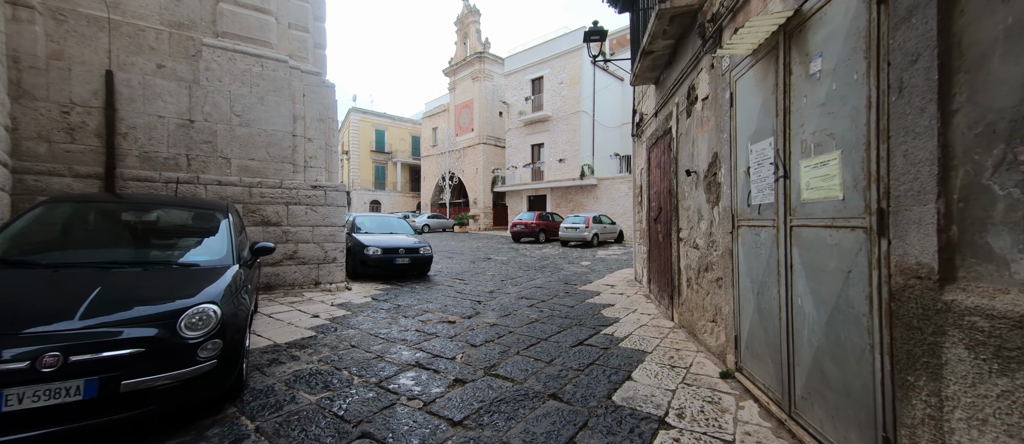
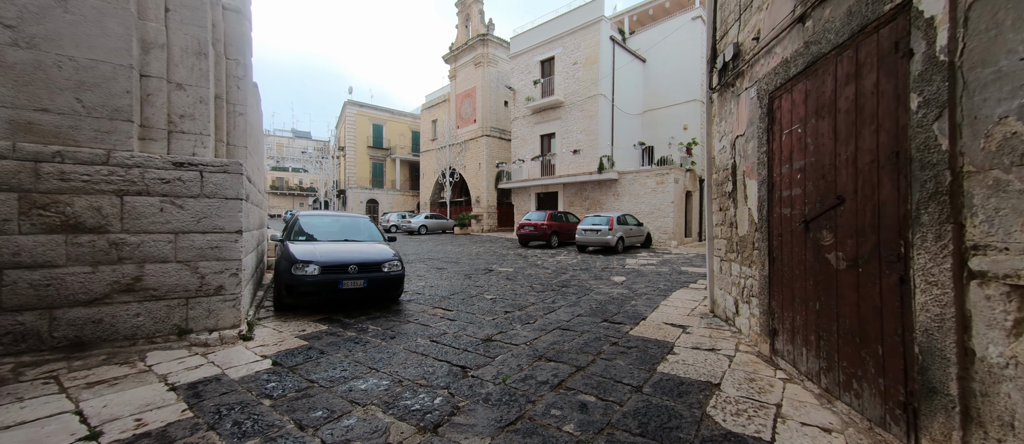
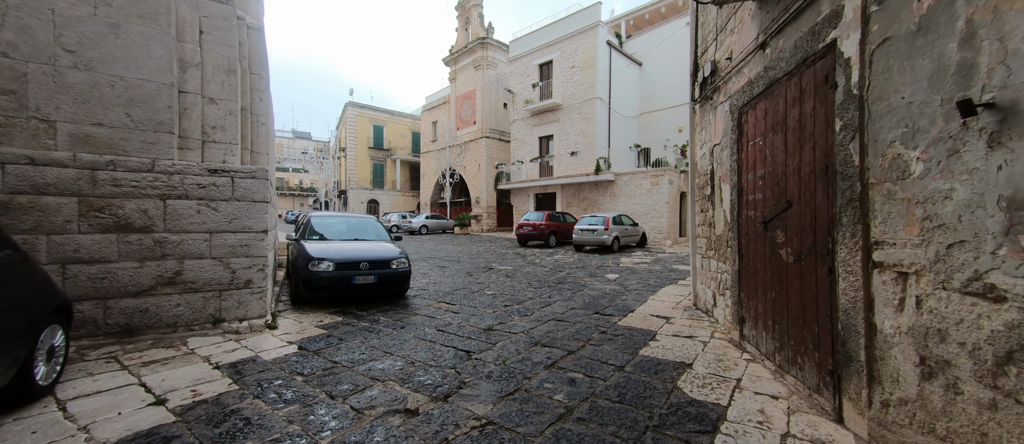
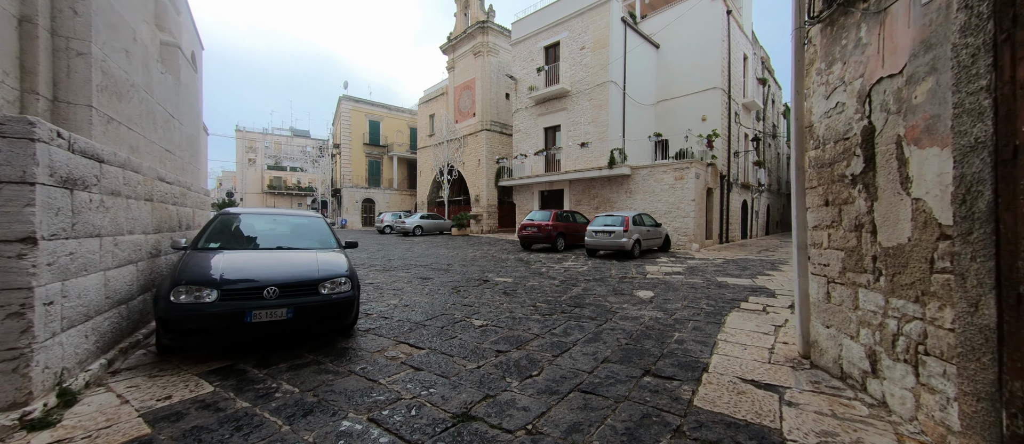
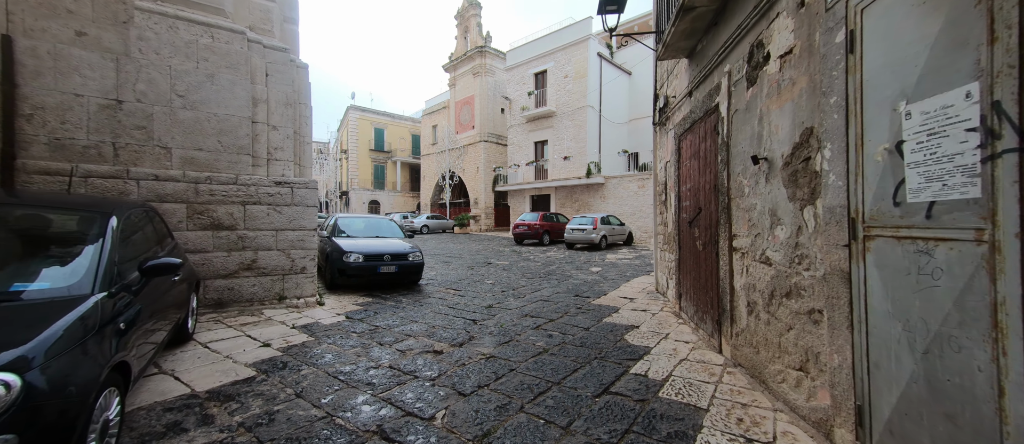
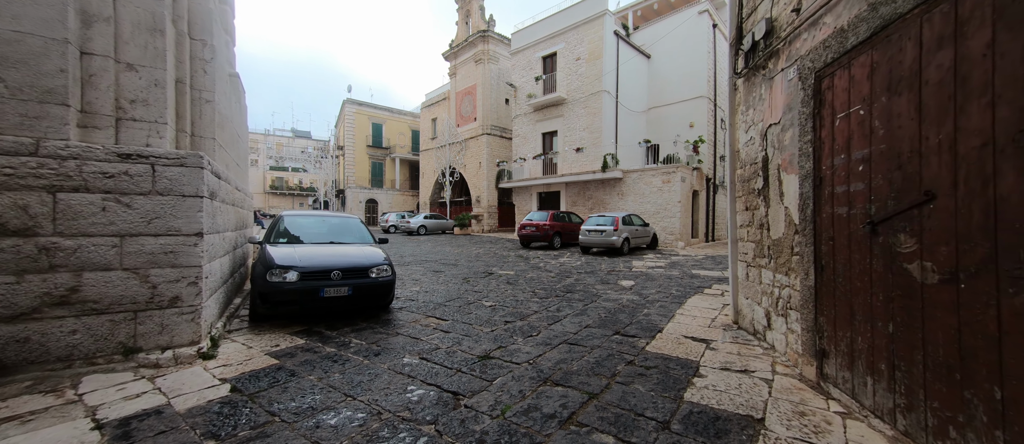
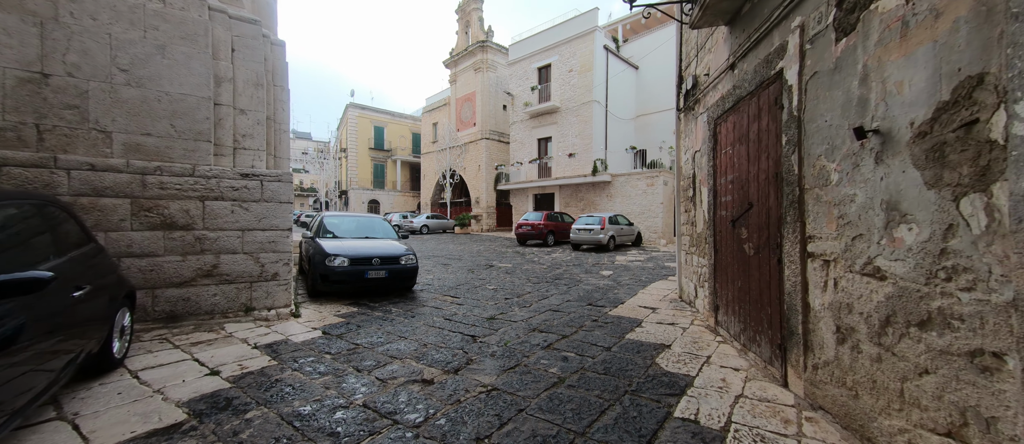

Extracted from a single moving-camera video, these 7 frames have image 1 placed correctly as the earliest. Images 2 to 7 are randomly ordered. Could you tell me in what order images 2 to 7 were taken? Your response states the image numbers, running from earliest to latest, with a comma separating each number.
5, 7, 3, 2, 6, 4
